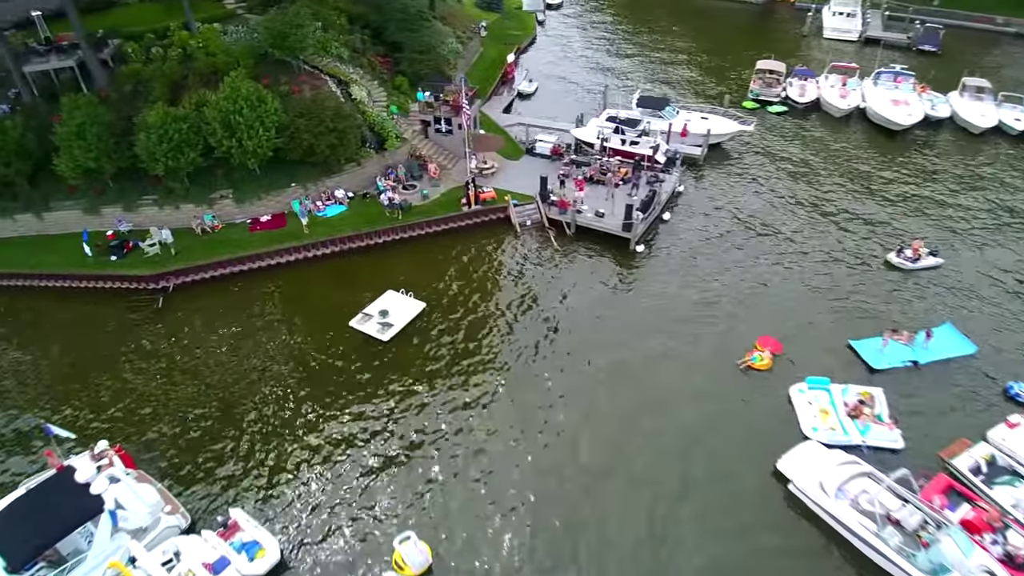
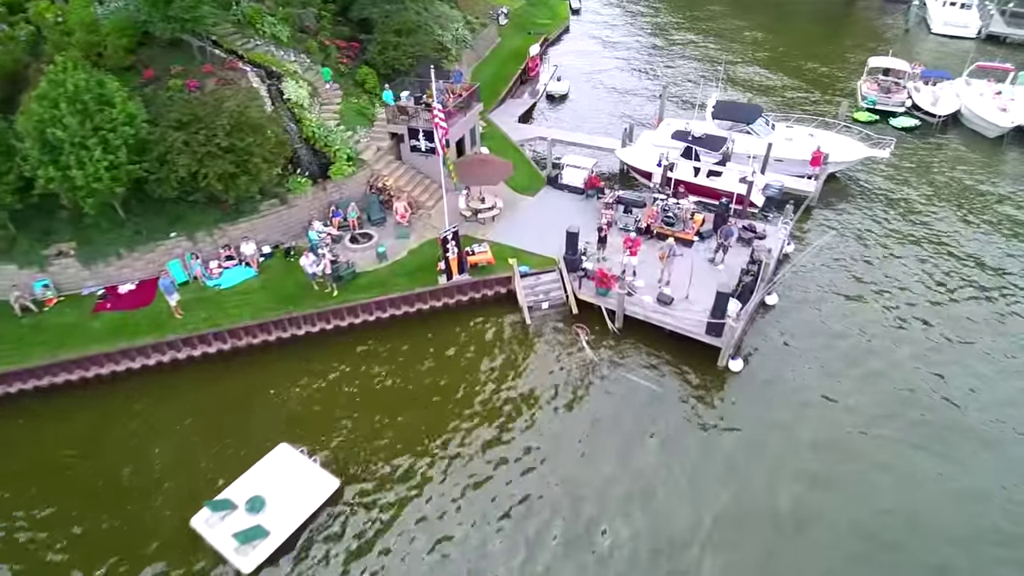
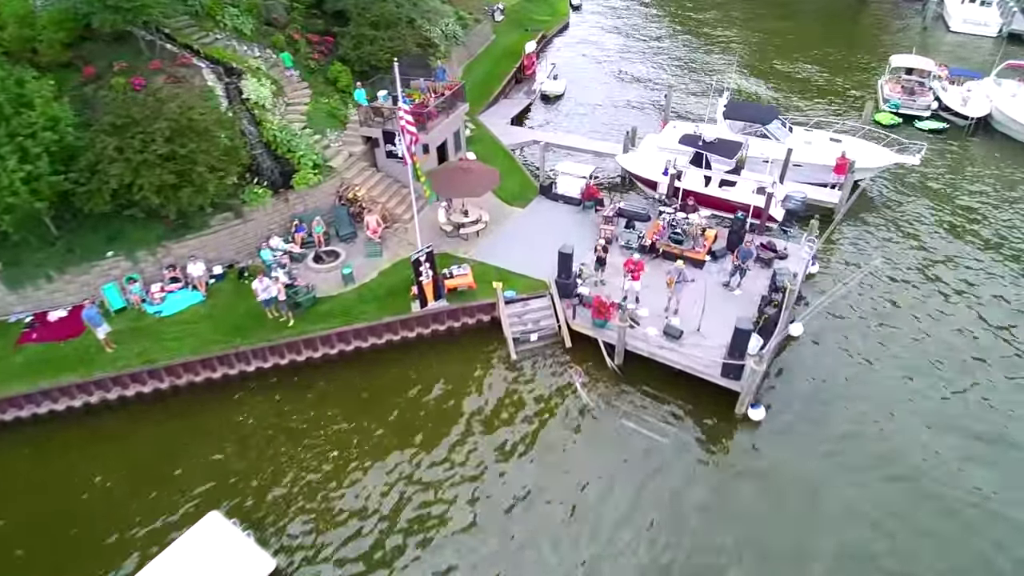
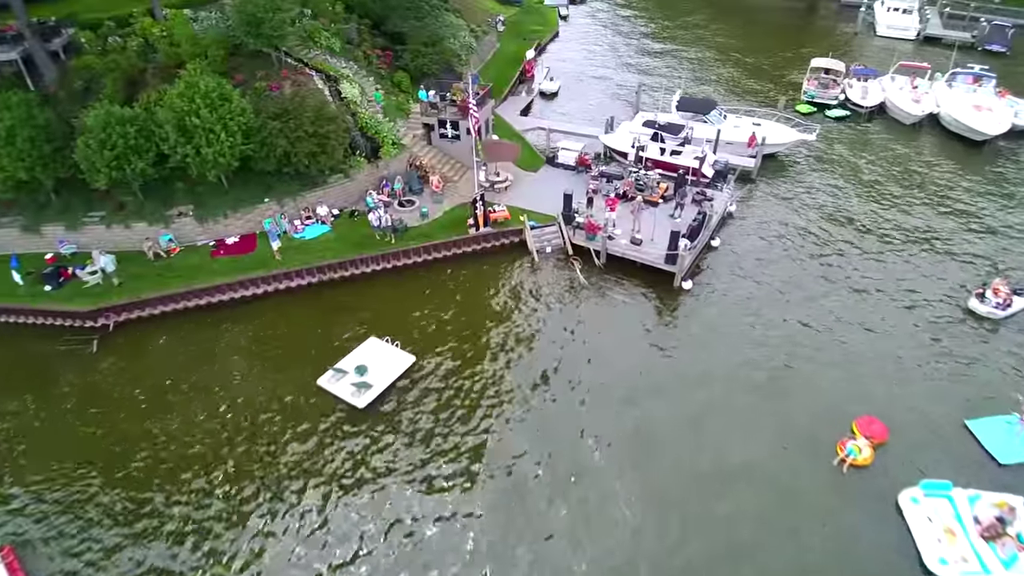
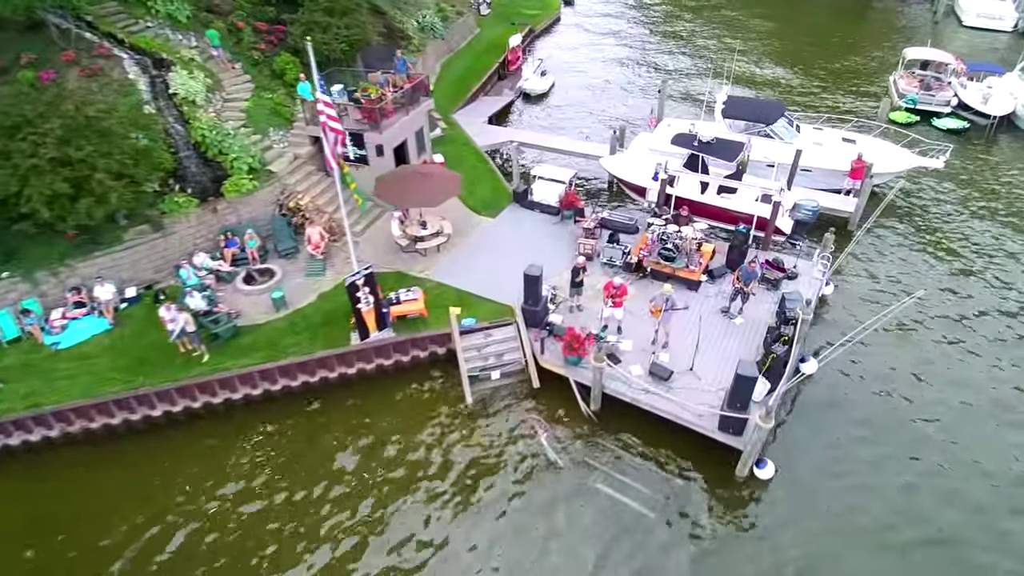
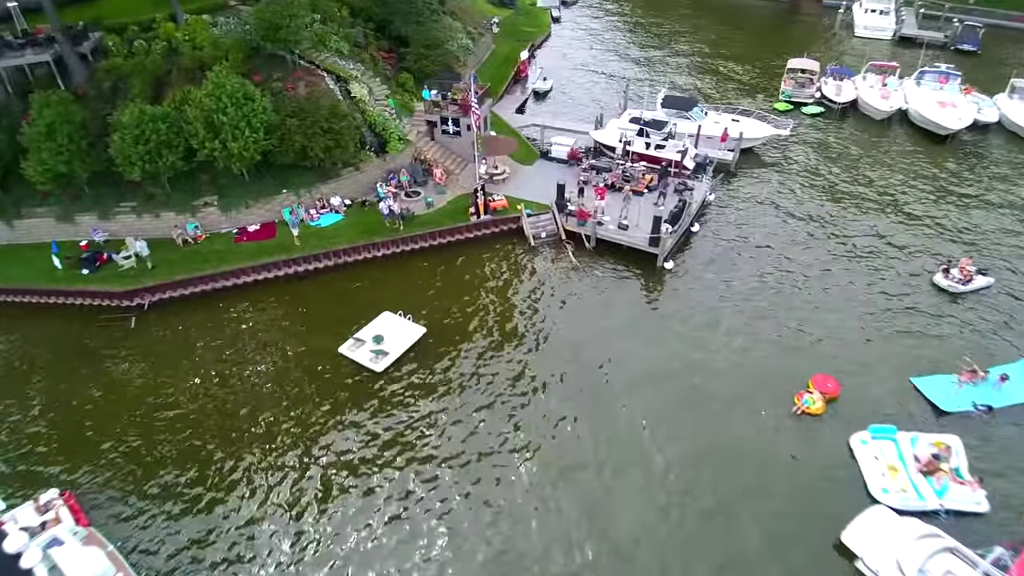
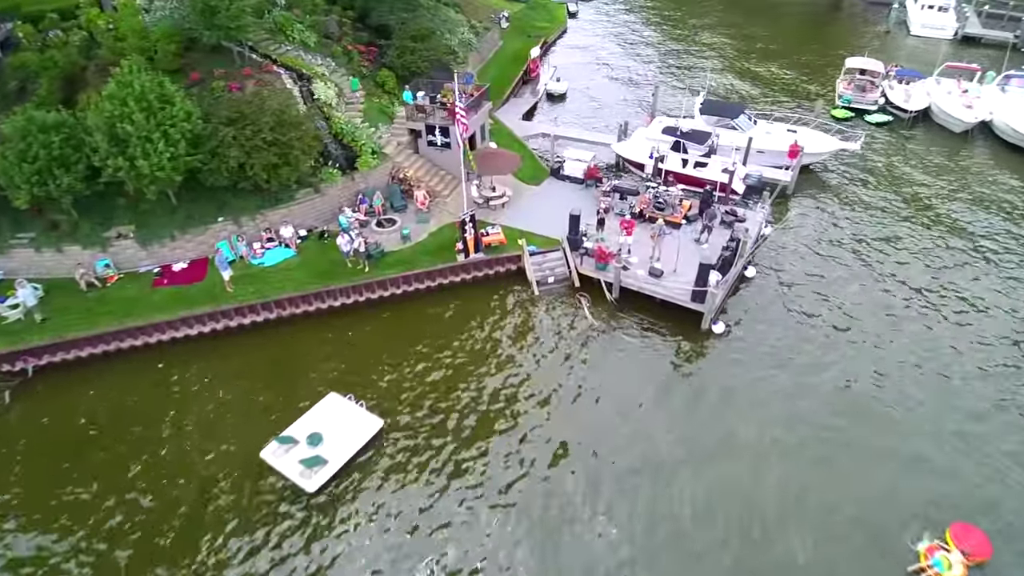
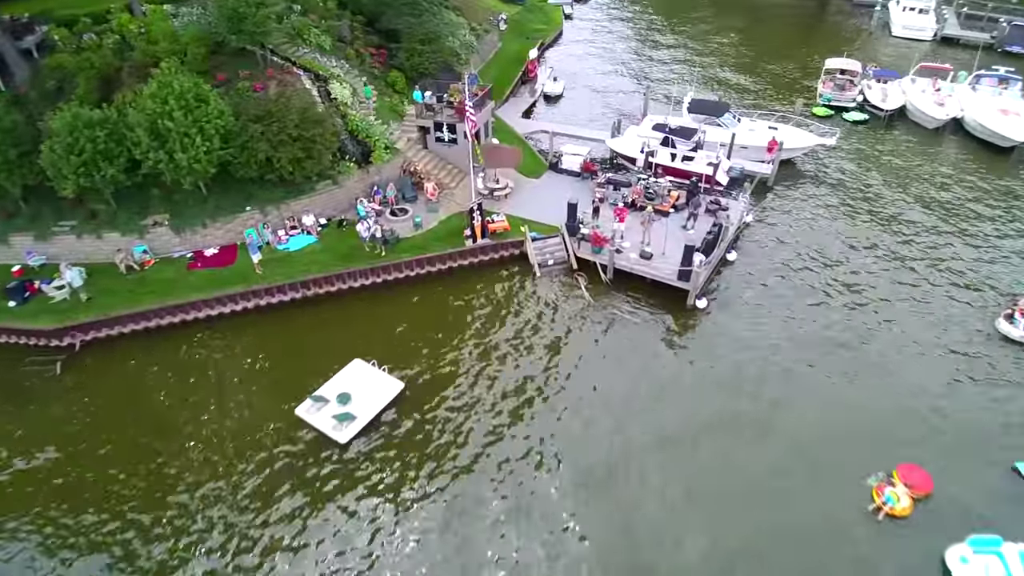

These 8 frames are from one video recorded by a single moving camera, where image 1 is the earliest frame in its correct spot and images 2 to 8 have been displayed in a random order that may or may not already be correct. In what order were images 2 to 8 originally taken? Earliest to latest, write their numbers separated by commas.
6, 4, 8, 7, 2, 3, 5
